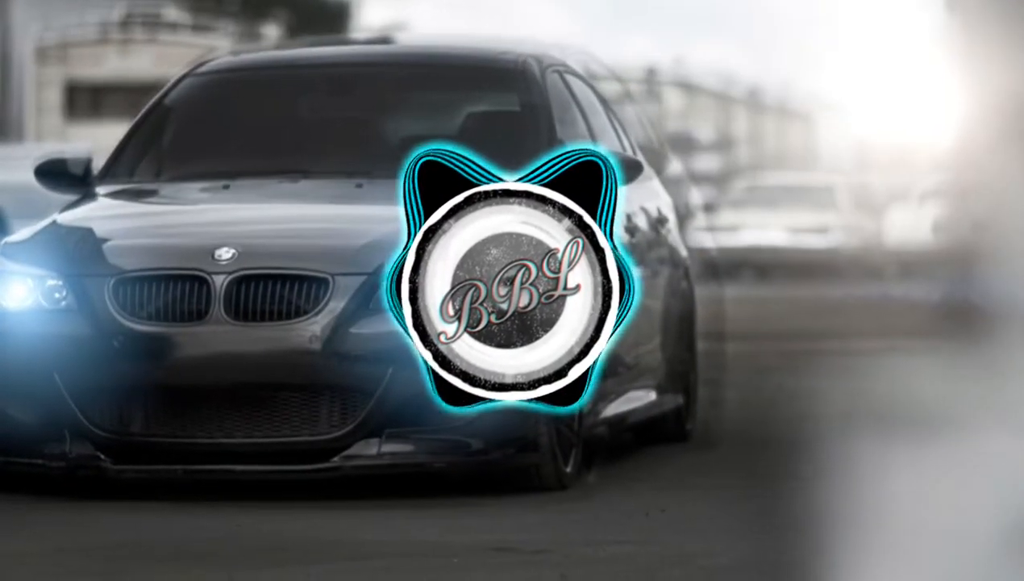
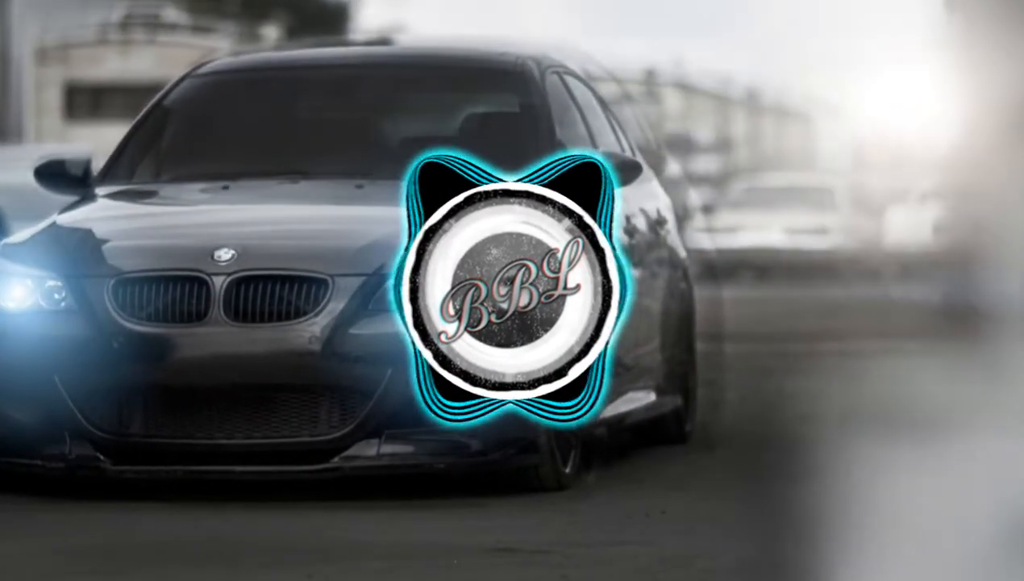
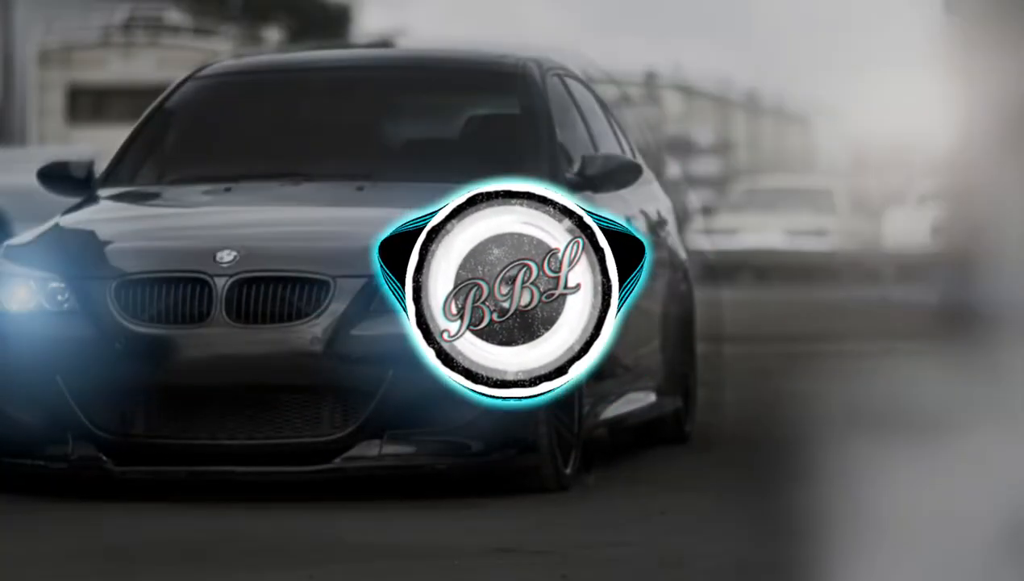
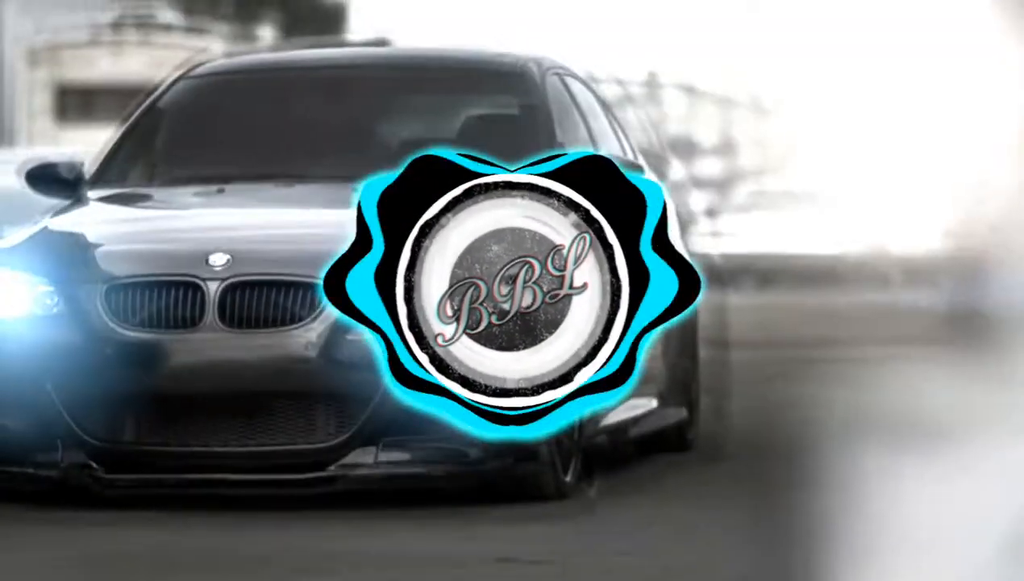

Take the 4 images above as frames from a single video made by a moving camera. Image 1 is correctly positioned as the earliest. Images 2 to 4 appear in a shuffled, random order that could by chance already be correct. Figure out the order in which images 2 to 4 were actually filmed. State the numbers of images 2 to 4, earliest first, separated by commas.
2, 4, 3
